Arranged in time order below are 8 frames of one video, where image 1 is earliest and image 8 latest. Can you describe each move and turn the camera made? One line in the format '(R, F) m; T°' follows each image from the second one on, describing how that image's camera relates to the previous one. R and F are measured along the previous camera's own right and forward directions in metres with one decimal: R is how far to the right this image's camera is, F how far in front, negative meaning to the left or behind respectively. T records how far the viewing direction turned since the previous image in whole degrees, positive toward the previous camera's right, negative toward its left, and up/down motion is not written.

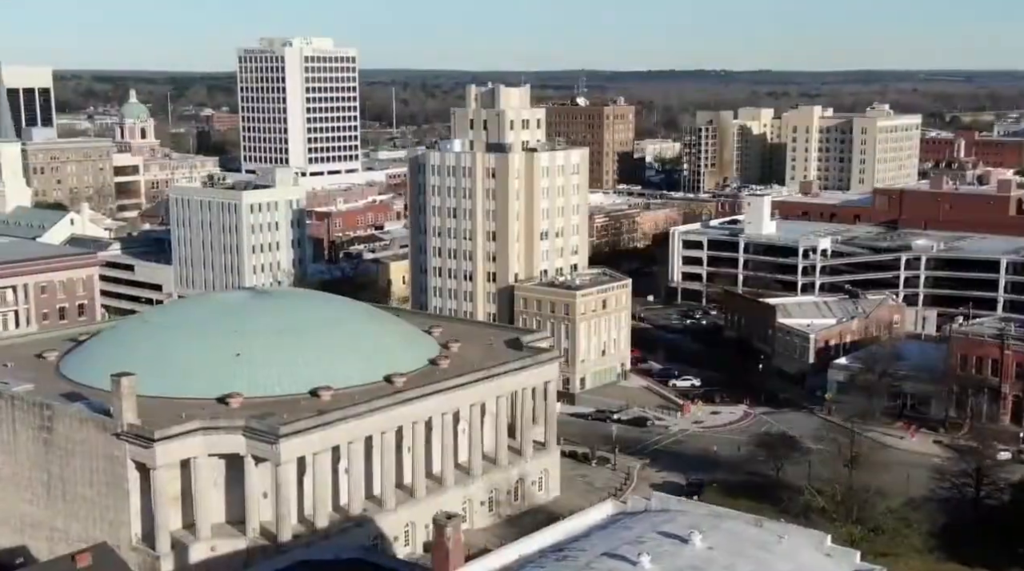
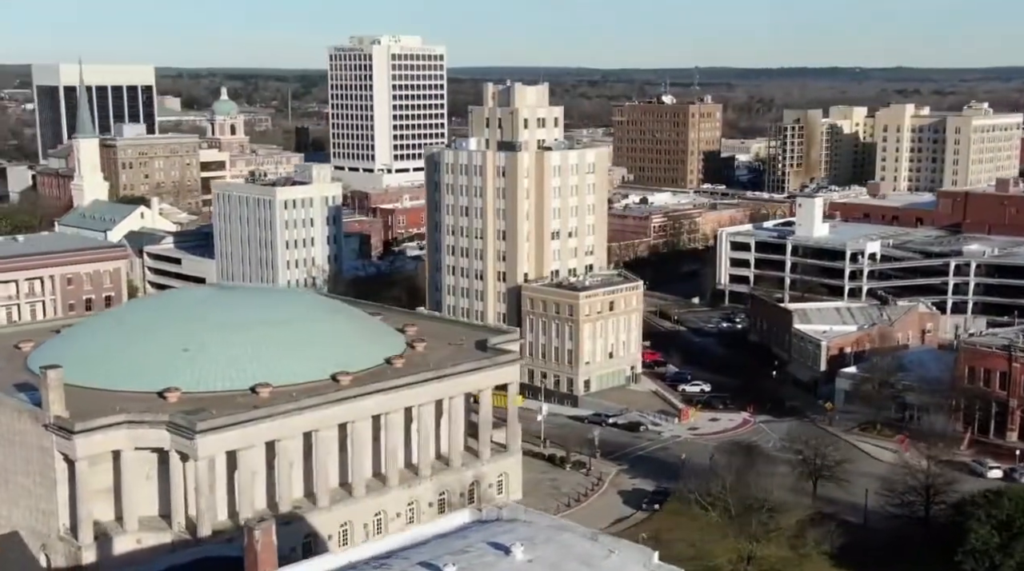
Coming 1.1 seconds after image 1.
(+7.8, +1.0) m; -5°
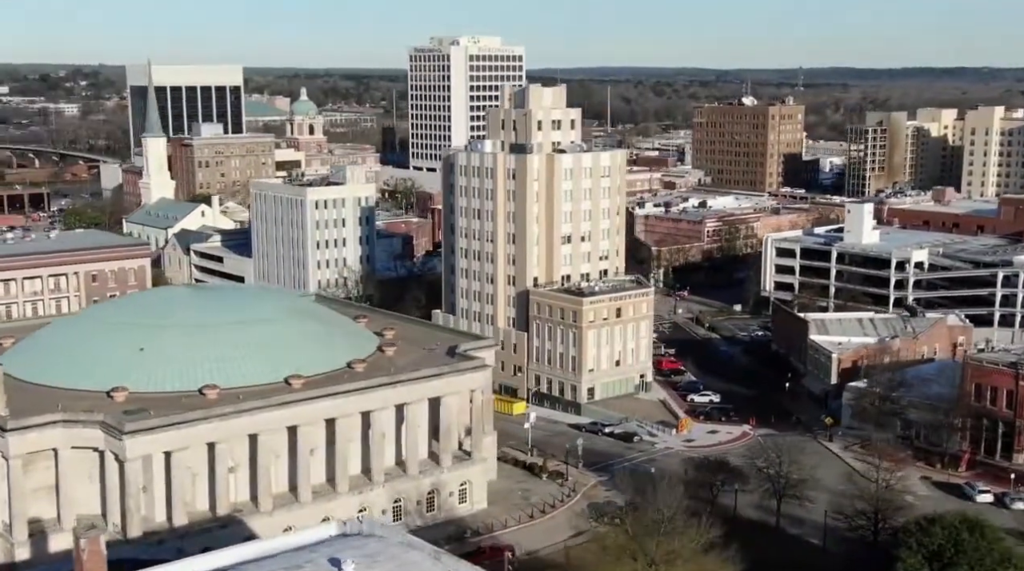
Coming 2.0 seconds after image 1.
(+6.9, +1.4) m; -5°
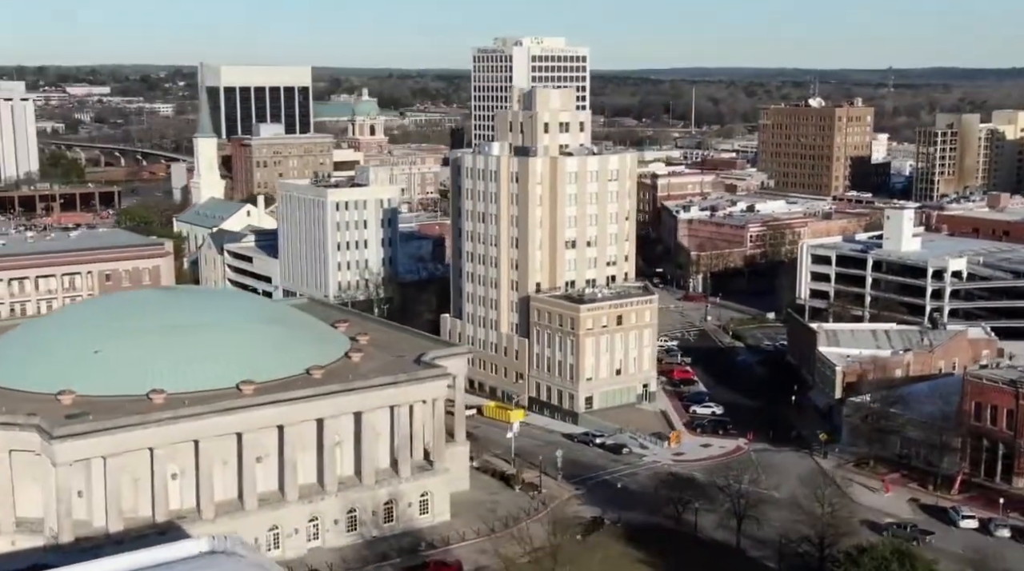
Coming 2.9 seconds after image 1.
(+5.9, +1.7) m; -4°
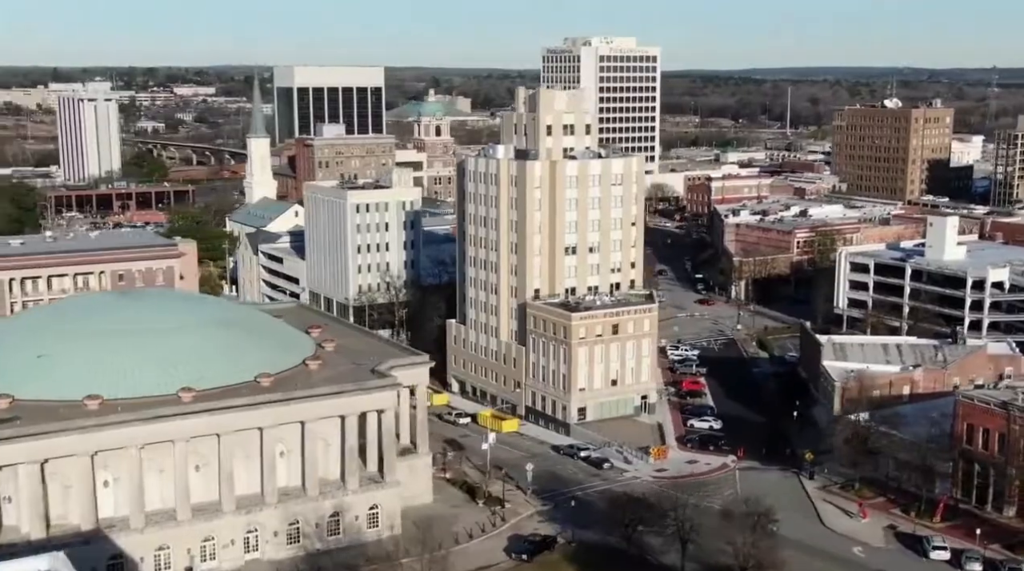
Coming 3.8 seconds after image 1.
(+6.7, +2.2) m; -4°
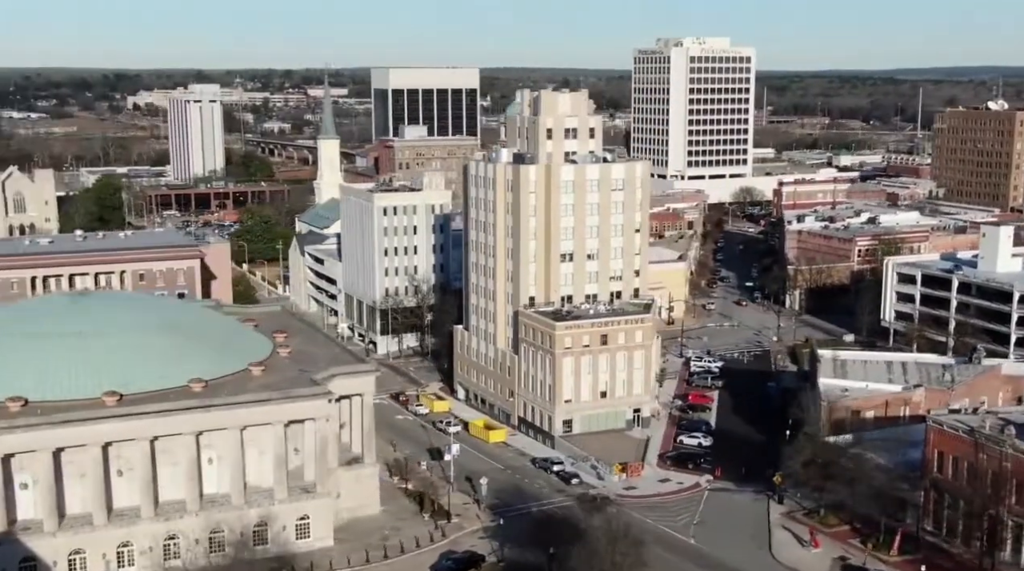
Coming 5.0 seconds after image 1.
(+8.8, +2.2) m; -6°
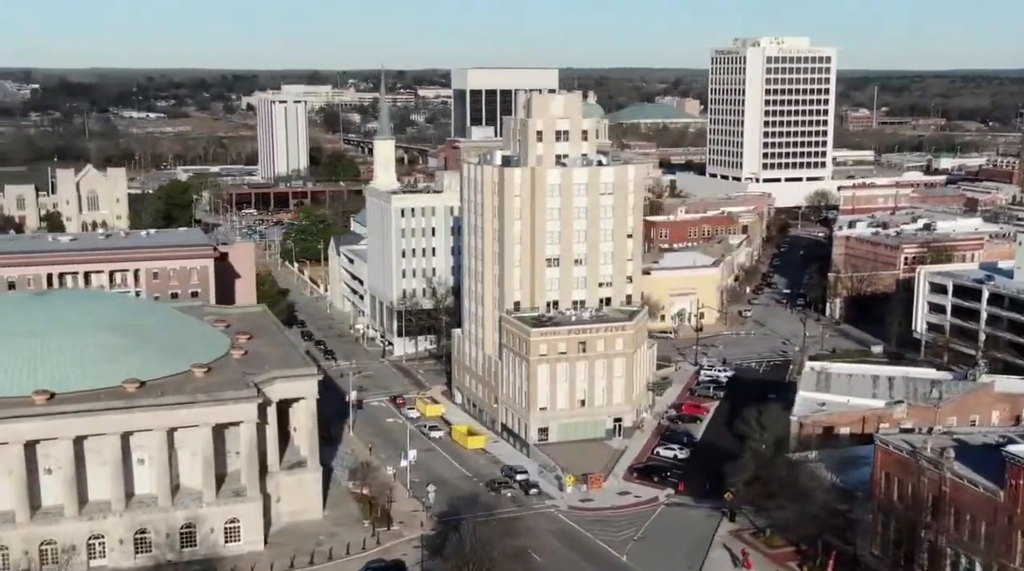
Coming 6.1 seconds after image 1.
(+8.1, +1.4) m; -5°
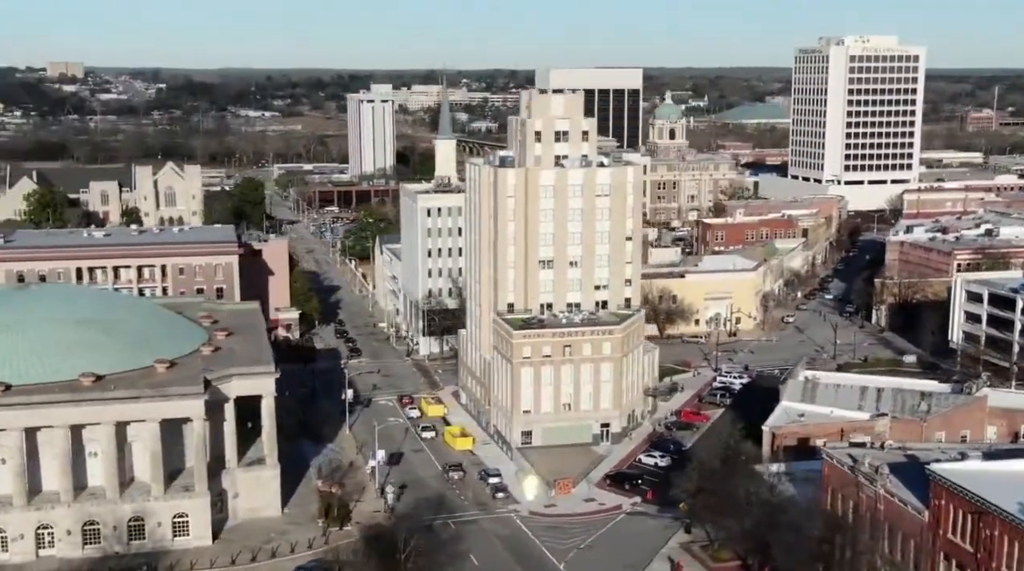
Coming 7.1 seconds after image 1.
(+7.6, +0.9) m; -5°
